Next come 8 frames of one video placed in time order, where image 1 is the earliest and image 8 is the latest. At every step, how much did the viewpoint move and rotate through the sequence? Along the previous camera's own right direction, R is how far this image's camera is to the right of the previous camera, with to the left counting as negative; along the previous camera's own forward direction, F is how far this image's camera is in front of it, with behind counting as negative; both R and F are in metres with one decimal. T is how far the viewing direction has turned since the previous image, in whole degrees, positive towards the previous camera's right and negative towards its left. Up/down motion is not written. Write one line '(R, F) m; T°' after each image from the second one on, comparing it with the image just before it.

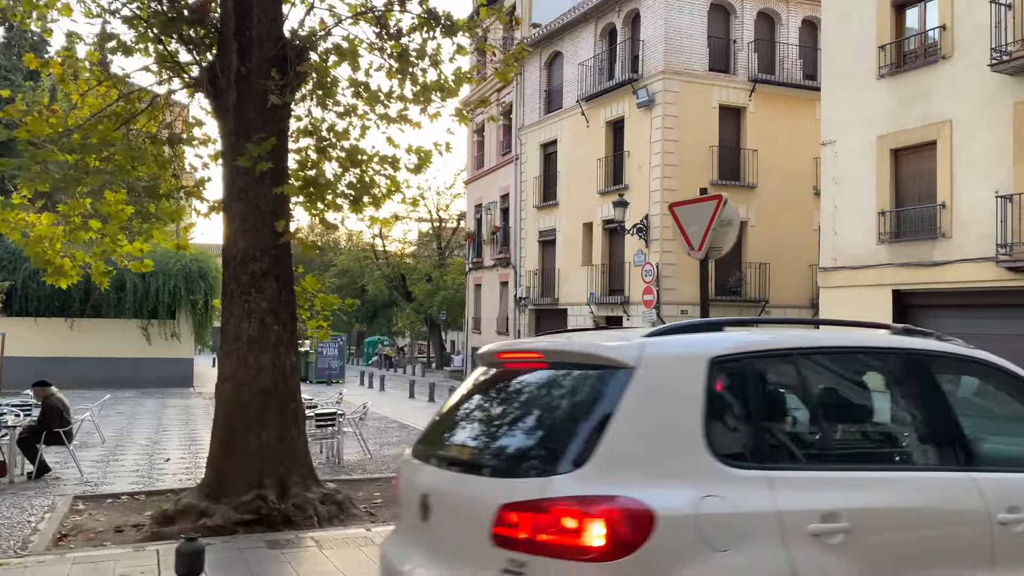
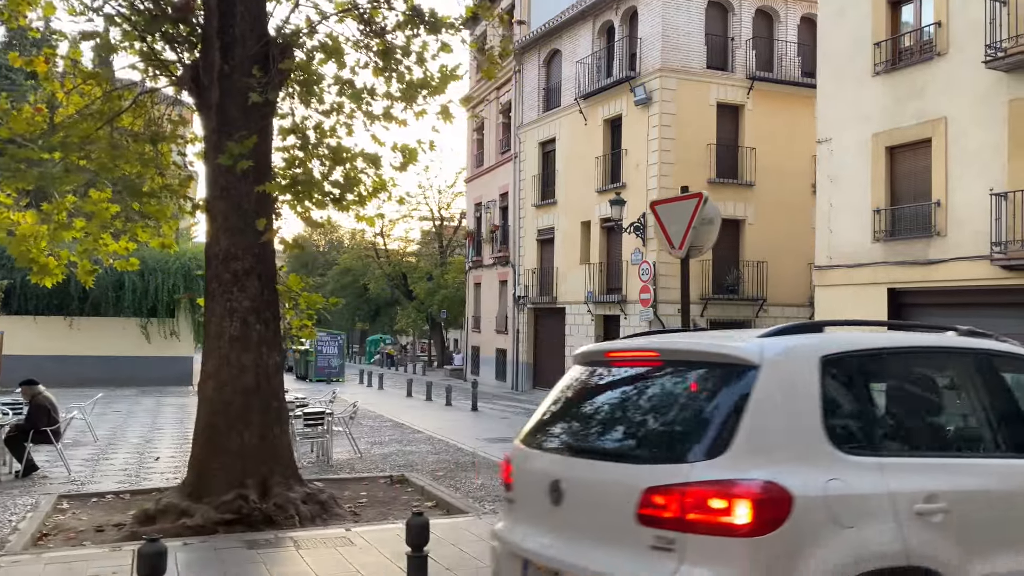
(+0.2, 0.0) m; 0°
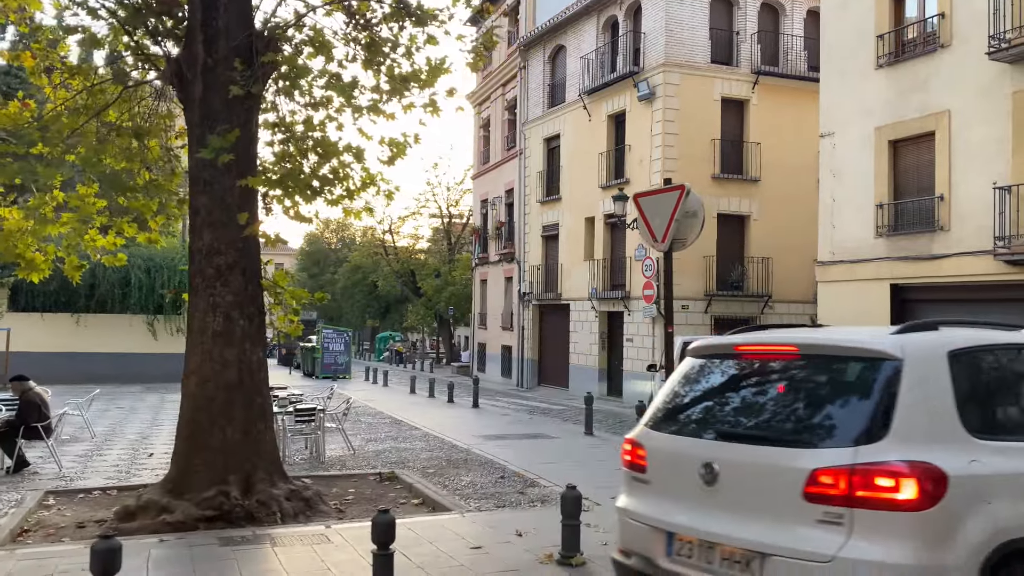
(+0.3, +0.1) m; -1°
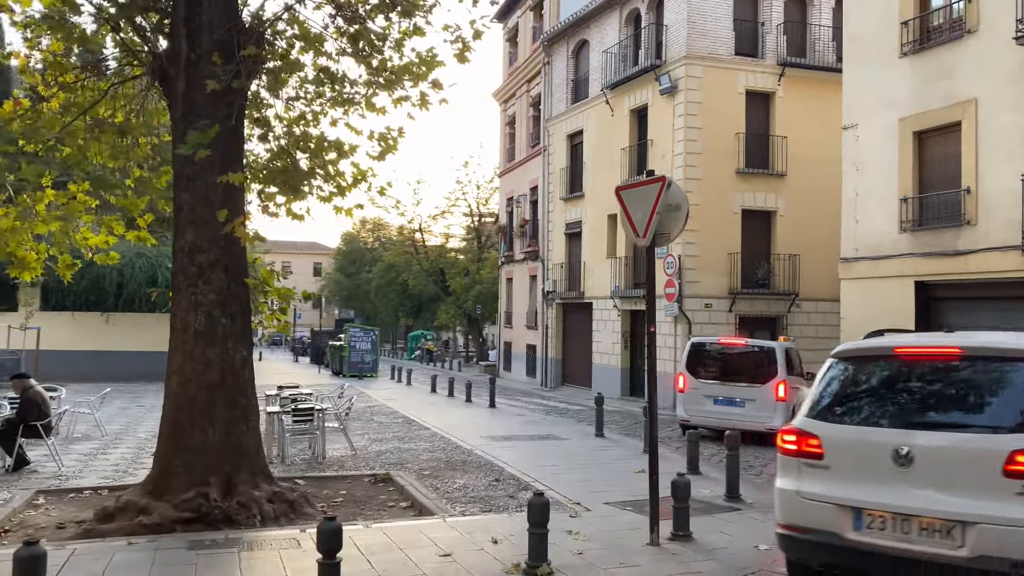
(+0.5, +0.3) m; -3°
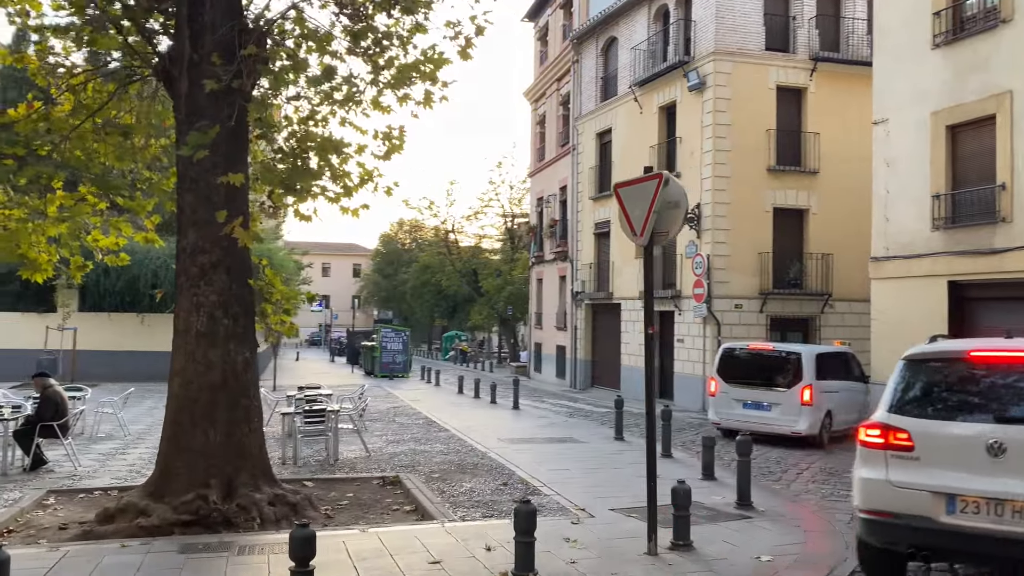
(+0.3, +0.2) m; -3°
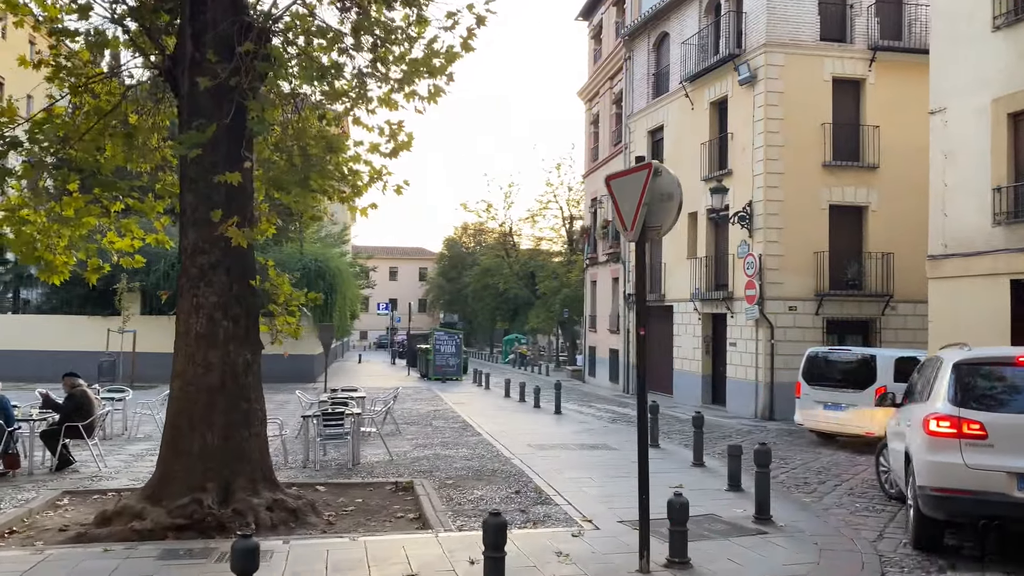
(+0.6, +0.4) m; -5°
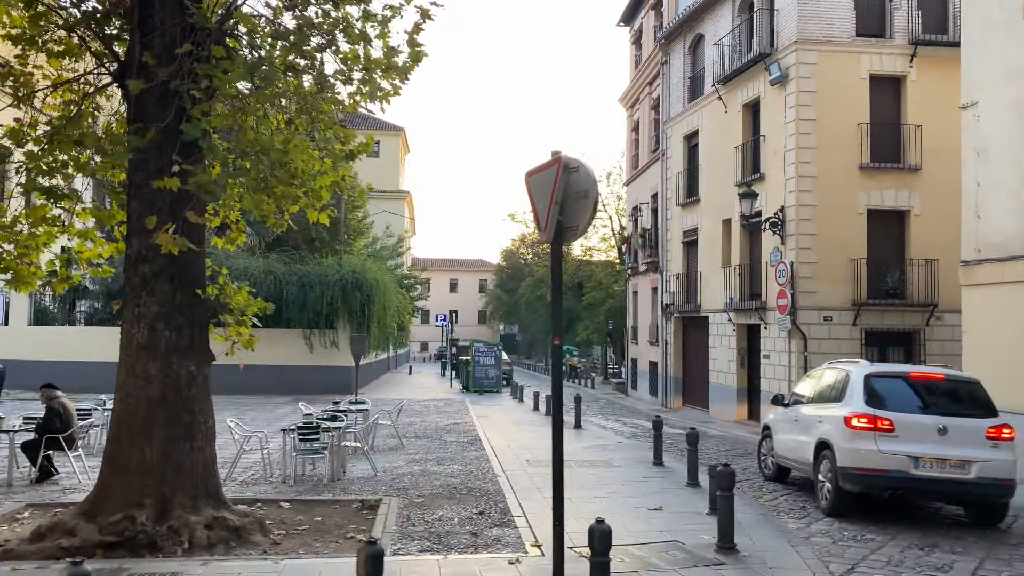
(+1.0, +0.5) m; -5°
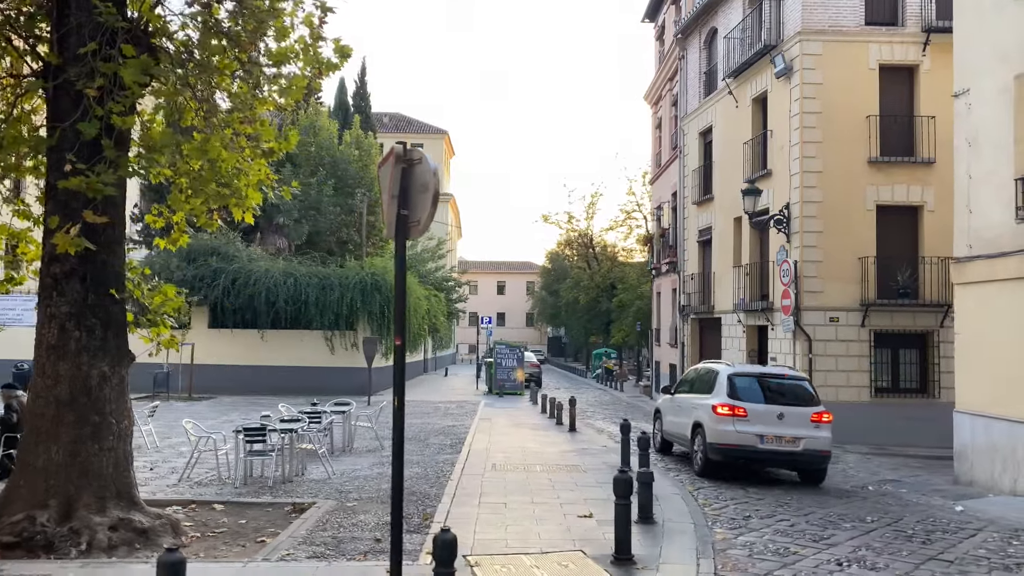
(+1.3, +0.3) m; -4°
